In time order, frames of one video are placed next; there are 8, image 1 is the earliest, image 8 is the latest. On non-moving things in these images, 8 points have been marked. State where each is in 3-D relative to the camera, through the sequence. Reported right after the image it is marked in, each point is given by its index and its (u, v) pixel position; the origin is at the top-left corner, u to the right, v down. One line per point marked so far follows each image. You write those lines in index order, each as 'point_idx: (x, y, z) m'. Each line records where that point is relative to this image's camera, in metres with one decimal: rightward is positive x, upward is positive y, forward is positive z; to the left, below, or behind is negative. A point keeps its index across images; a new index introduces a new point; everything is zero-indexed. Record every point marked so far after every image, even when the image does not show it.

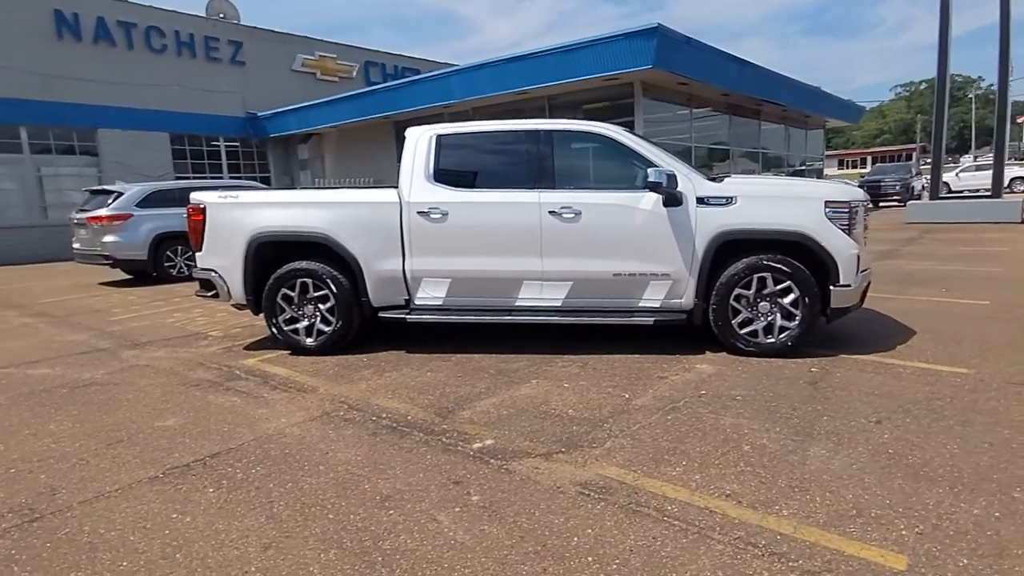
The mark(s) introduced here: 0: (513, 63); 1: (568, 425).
0: (0.0, +4.6, +13.2) m
1: (+0.3, -0.9, +4.0) m
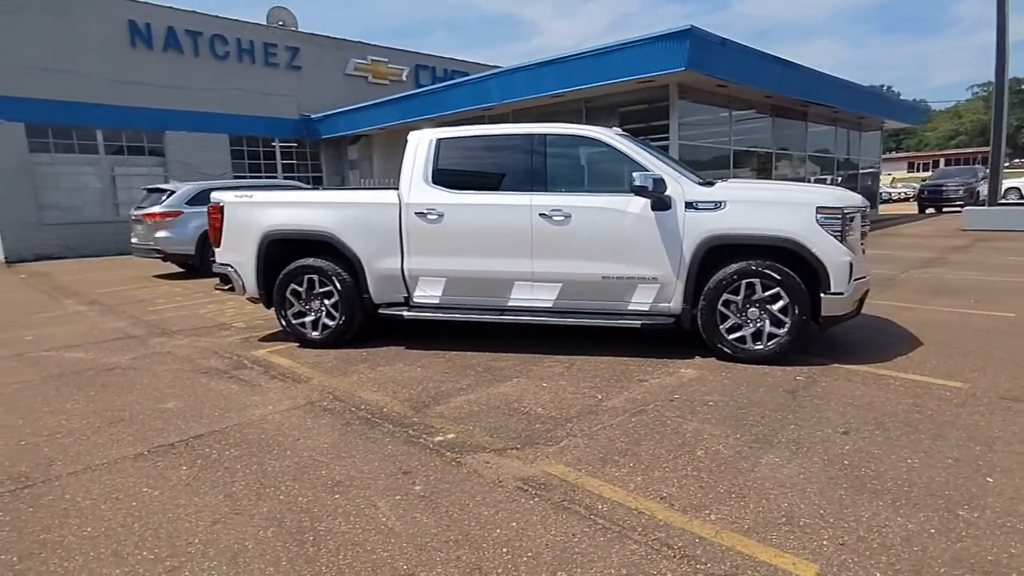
0: (+0.8, +4.6, +13.3) m
1: (+0.1, -0.9, +4.1) m
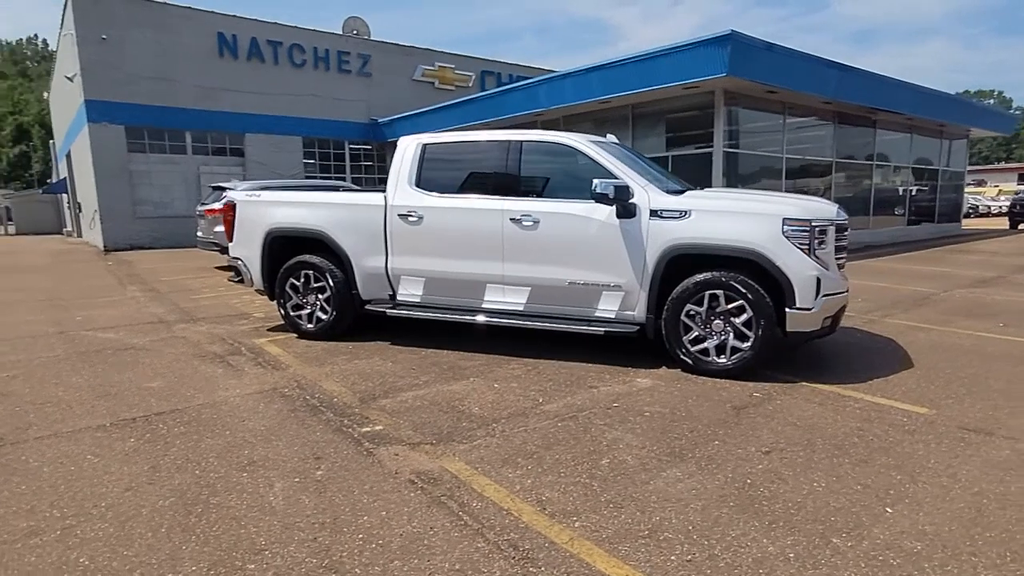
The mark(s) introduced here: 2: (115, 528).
0: (+1.7, +4.5, +13.3) m
1: (-0.4, -0.9, +4.2) m
2: (-1.8, -1.1, +3.0) m
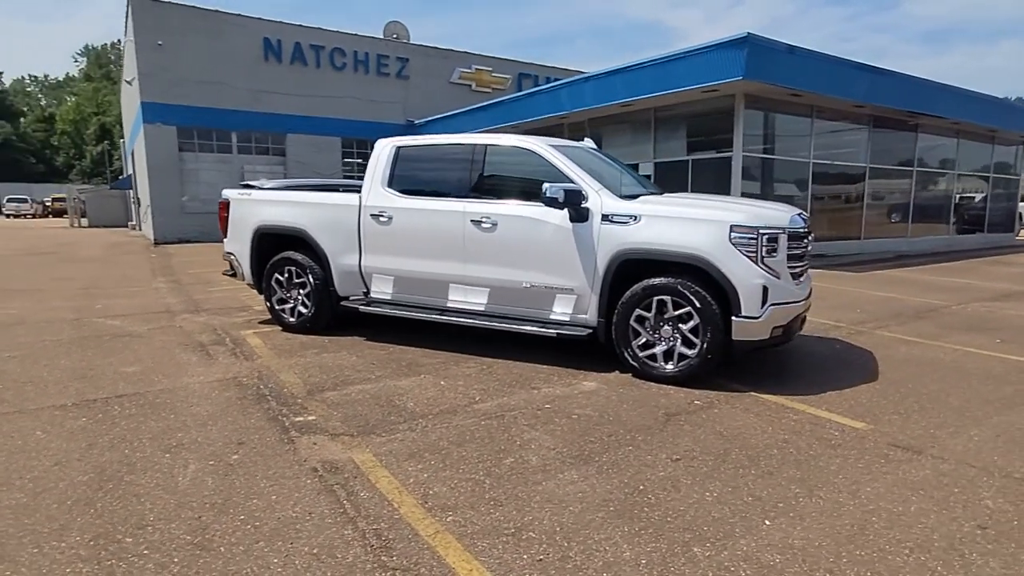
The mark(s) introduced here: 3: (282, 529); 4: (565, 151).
0: (+2.2, +4.4, +13.2) m
1: (-0.8, -0.9, +4.4) m
2: (-2.4, -1.1, +3.2) m
3: (-1.1, -1.1, +3.0) m
4: (+0.5, +1.2, +5.6) m
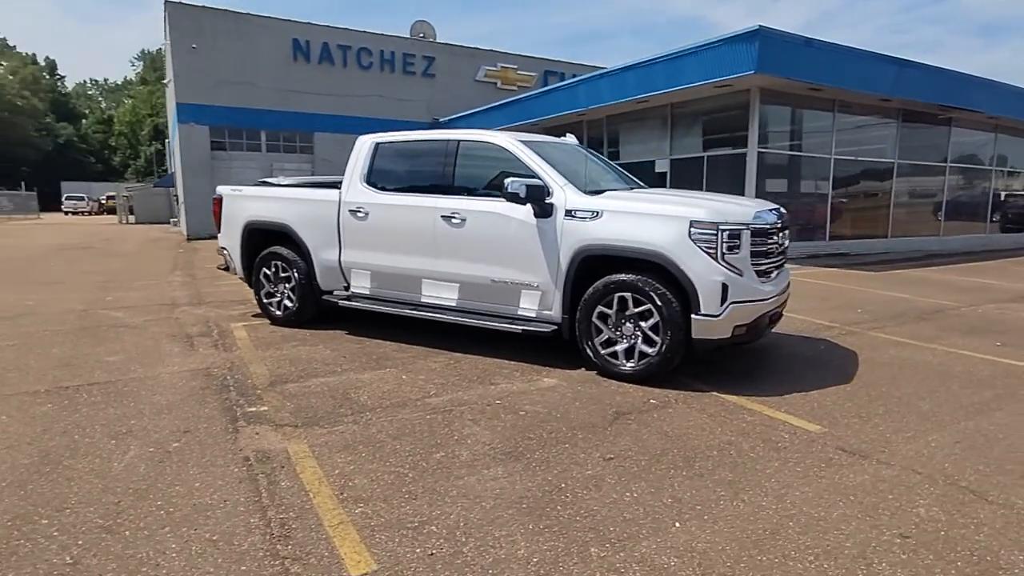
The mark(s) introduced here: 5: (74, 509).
0: (+2.4, +4.4, +13.0) m
1: (-1.2, -0.8, +4.4) m
2: (-2.9, -1.0, +3.4) m
3: (-1.5, -1.1, +3.0) m
4: (+0.2, +1.2, +5.6) m
5: (-2.1, -1.1, +3.0) m
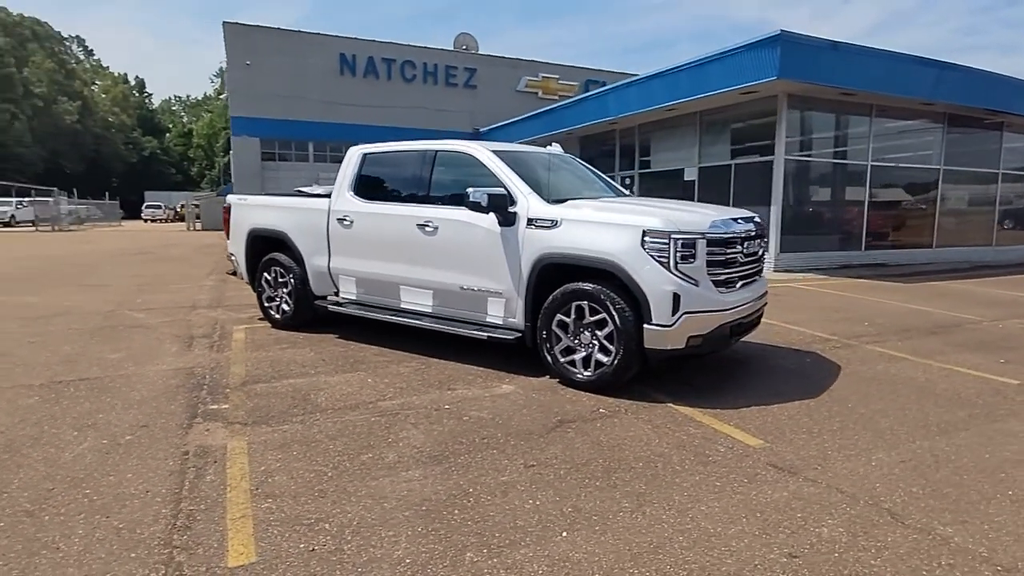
0: (+2.9, +4.2, +12.9) m
1: (-1.6, -0.8, +4.5) m
2: (-3.3, -1.0, +3.7) m
3: (-2.0, -1.1, +3.2) m
4: (0.0, +1.2, +5.6) m
5: (-2.6, -1.1, +3.3) m
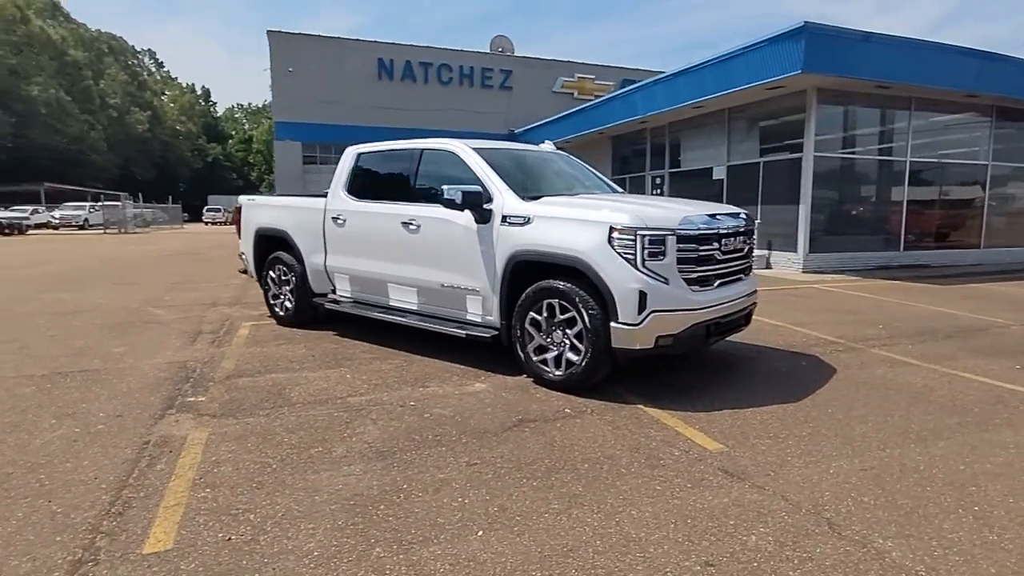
0: (+3.4, +4.2, +12.6) m
1: (-1.8, -0.8, +4.6) m
2: (-3.6, -1.0, +3.9) m
3: (-2.3, -1.0, +3.3) m
4: (-0.2, +1.2, +5.6) m
5: (-2.9, -1.0, +3.4) m
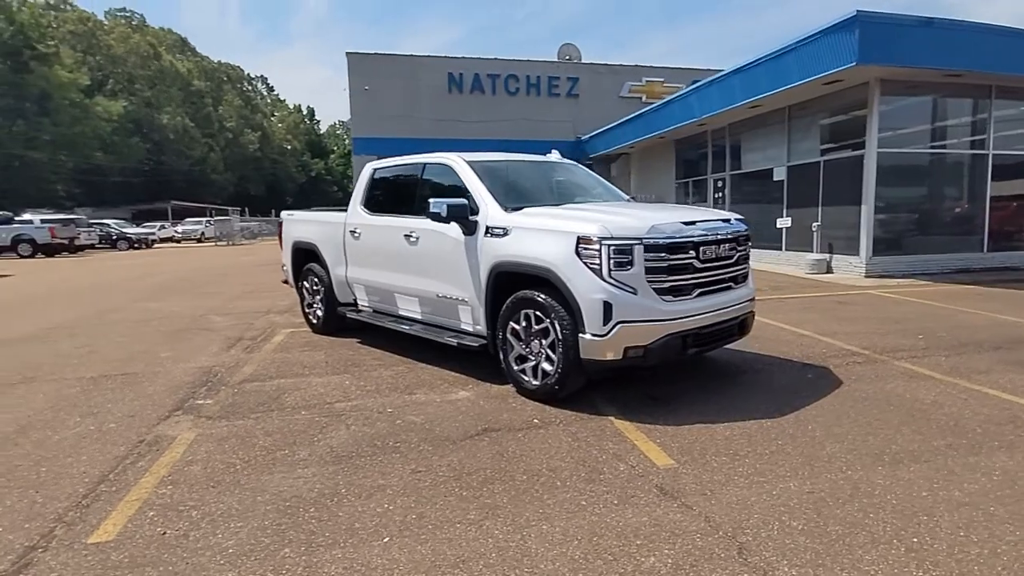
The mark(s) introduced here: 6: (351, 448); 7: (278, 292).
0: (+4.3, +4.1, +12.1) m
1: (-1.9, -0.9, +4.9) m
2: (-3.8, -1.0, +4.5) m
3: (-2.7, -1.1, +3.7) m
4: (-0.2, +1.1, +5.6) m
5: (-3.2, -1.1, +3.9) m
6: (-1.0, -1.0, +4.0) m
7: (-4.5, -0.1, +12.4) m
